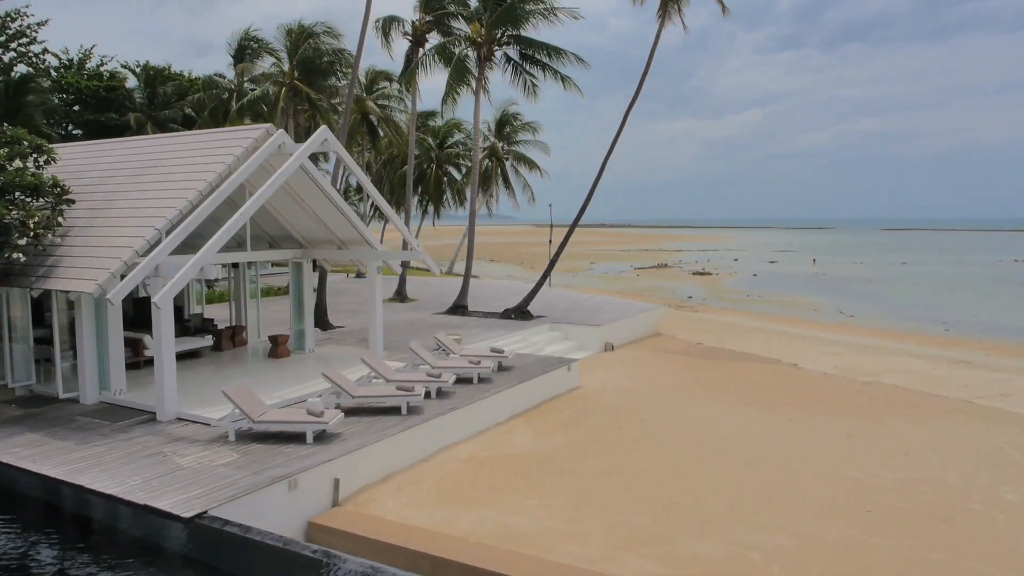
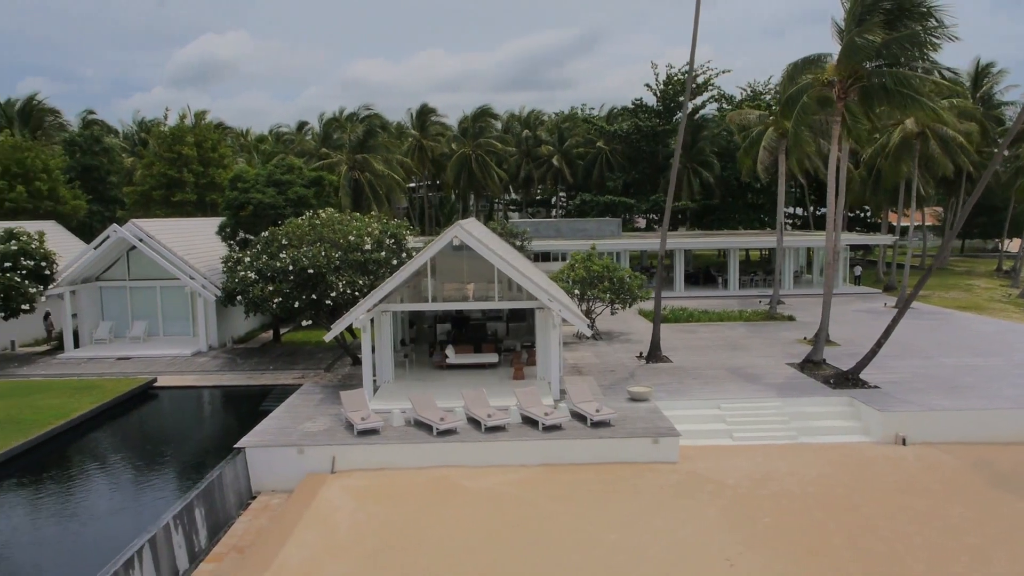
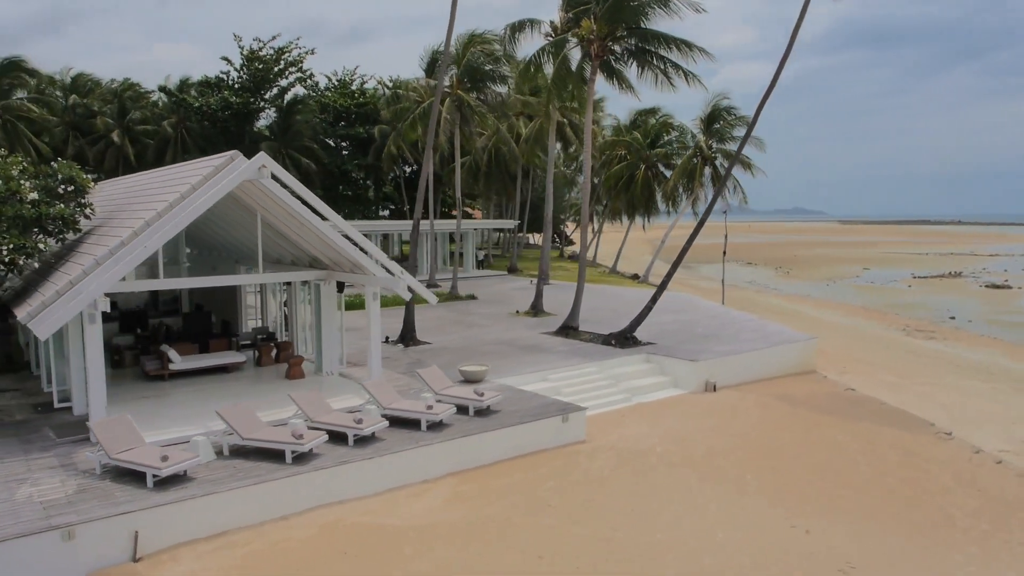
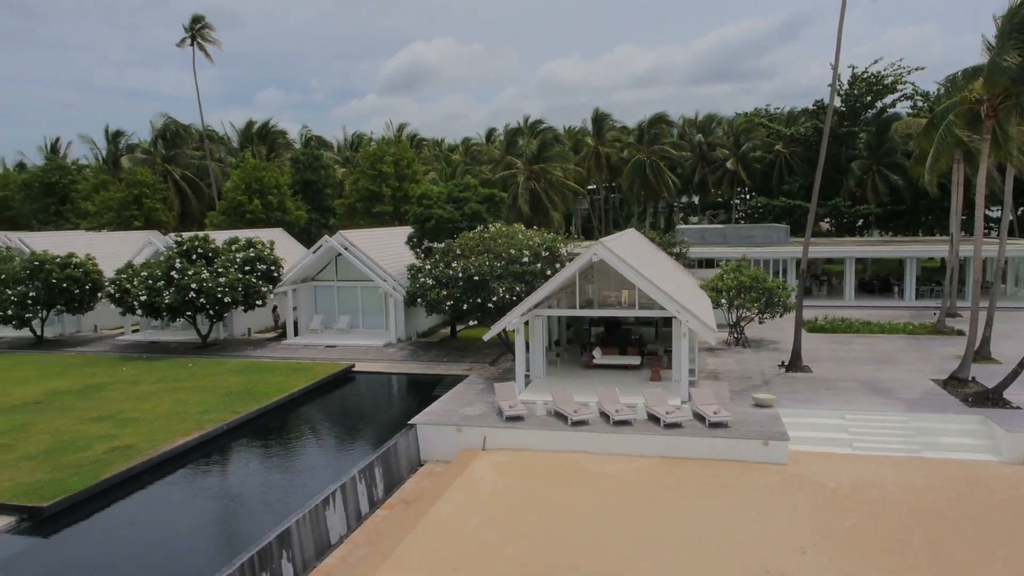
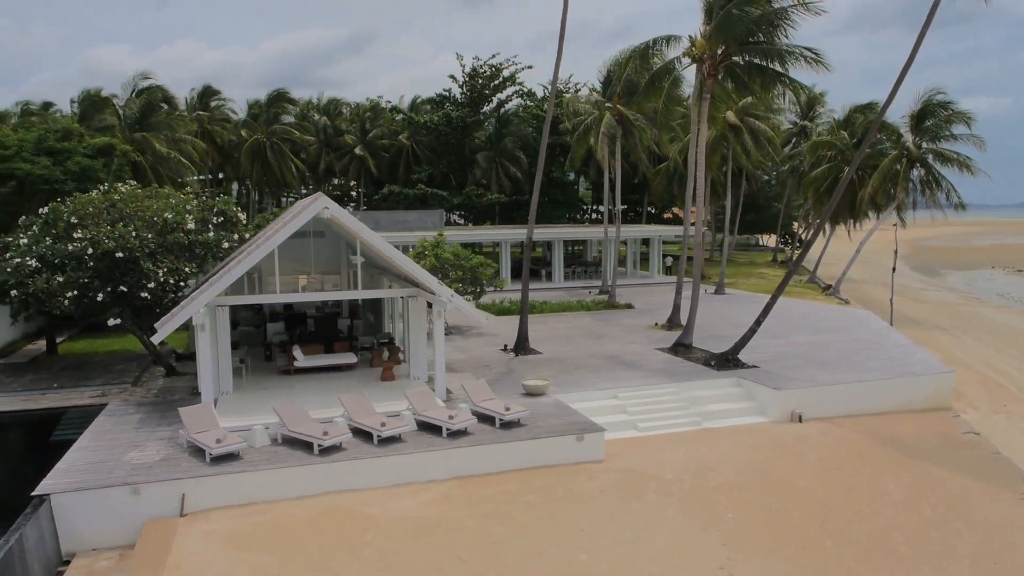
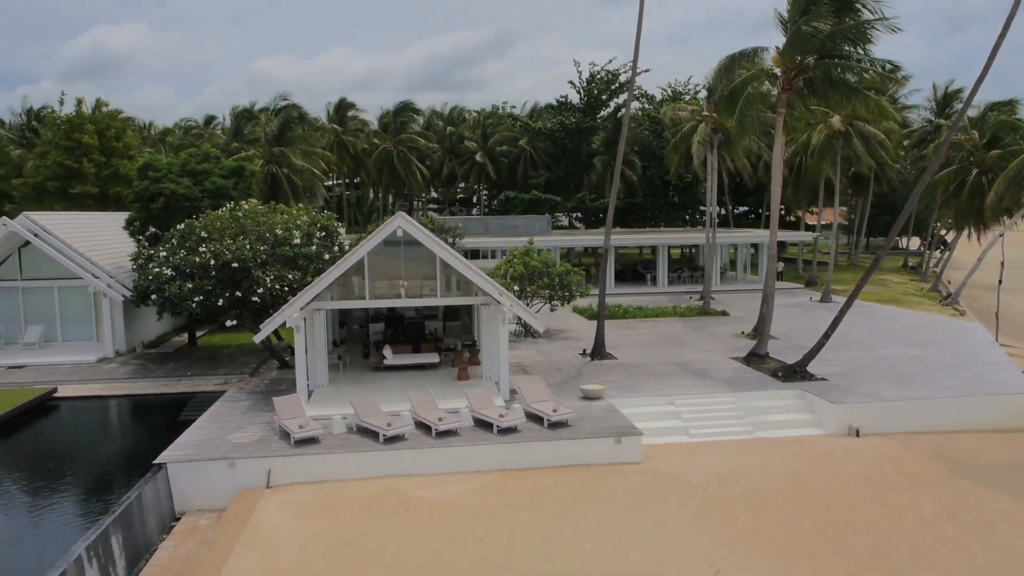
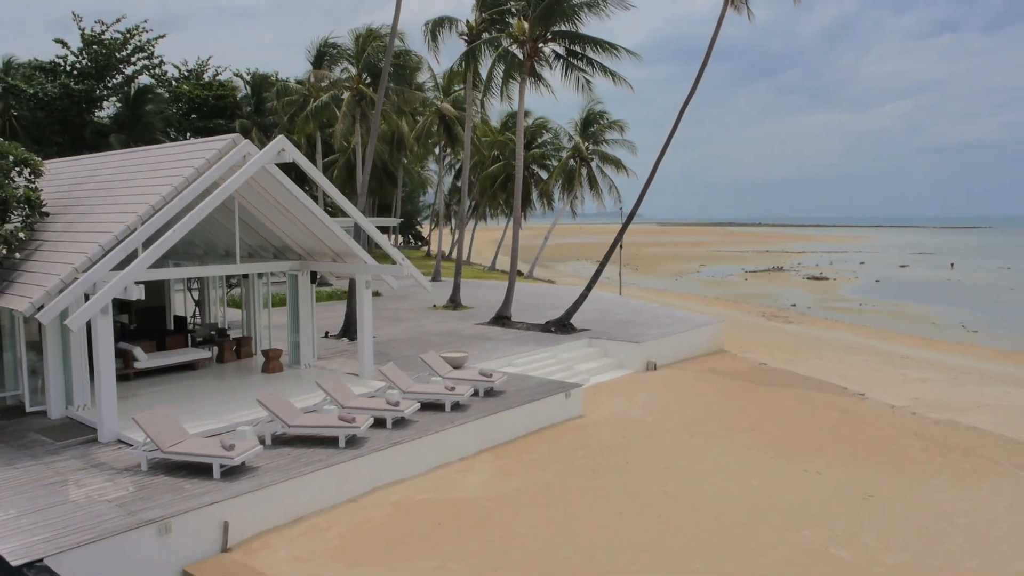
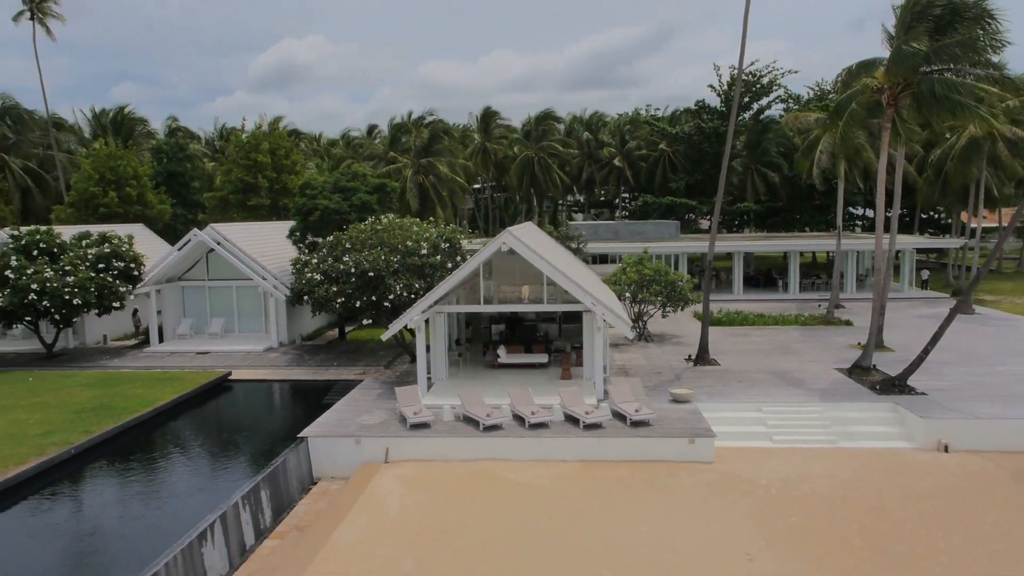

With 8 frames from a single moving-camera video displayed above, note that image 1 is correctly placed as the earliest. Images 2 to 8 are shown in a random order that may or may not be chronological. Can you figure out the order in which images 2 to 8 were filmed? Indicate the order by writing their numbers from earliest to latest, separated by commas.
7, 3, 5, 6, 2, 8, 4
